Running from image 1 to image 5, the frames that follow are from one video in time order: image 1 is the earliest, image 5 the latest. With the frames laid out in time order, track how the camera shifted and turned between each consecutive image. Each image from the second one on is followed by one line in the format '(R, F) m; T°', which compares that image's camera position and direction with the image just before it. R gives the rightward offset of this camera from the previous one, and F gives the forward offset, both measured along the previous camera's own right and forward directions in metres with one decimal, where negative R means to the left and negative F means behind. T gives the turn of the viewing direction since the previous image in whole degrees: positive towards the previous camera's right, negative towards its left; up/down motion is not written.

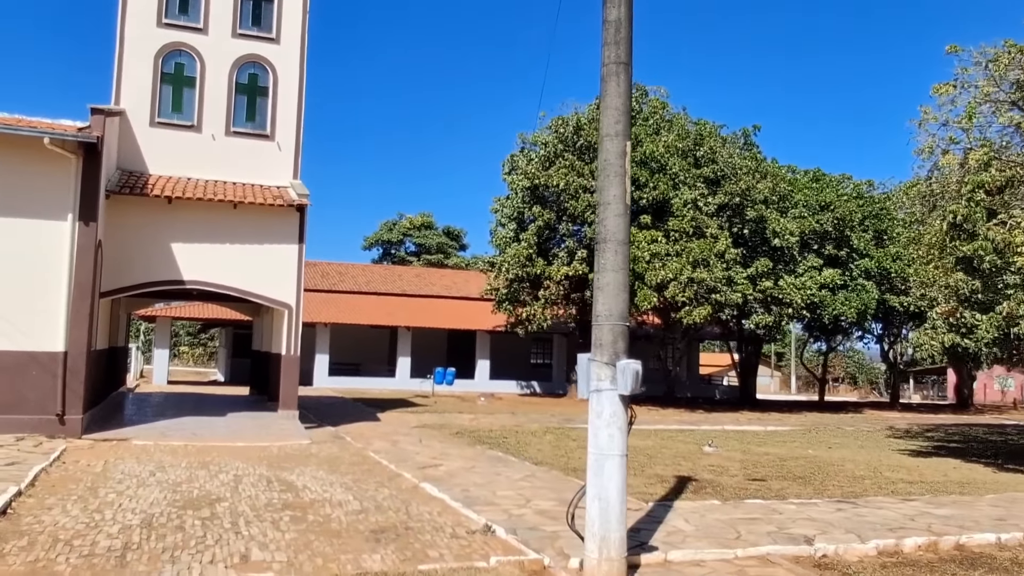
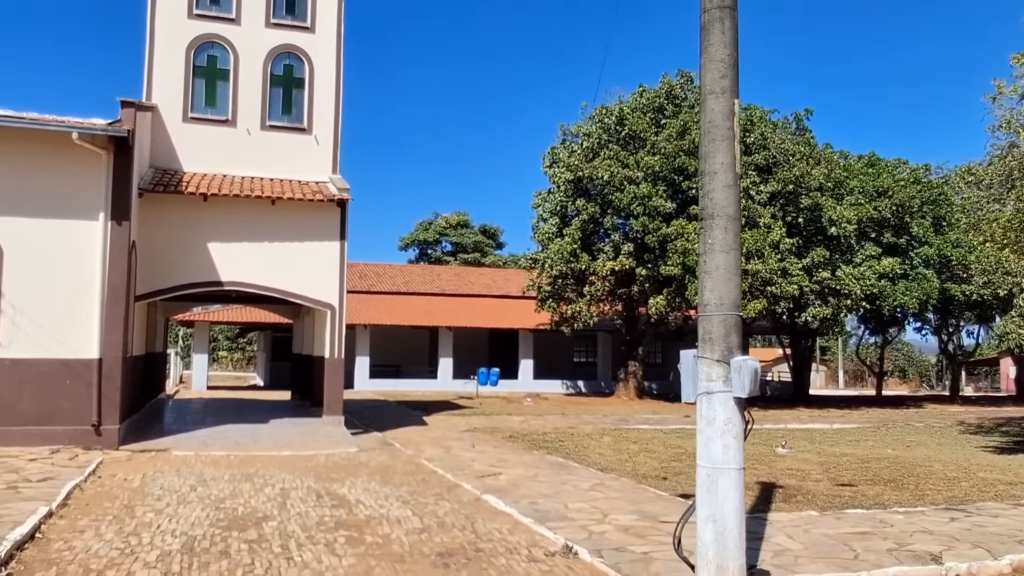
(-0.4, +0.9) m; -2°
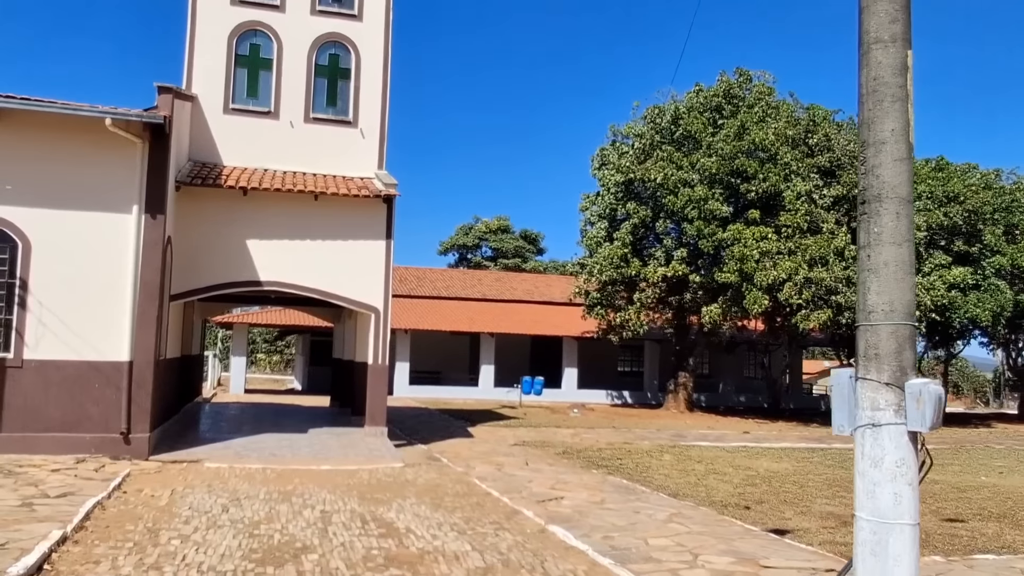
(-0.3, +1.1) m; -2°
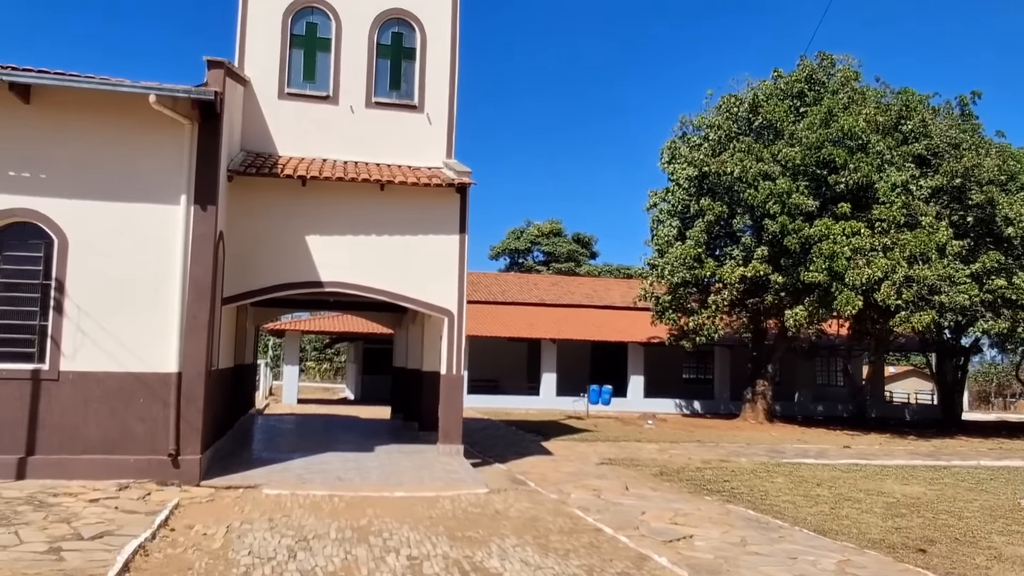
(-0.7, +1.6) m; -3°
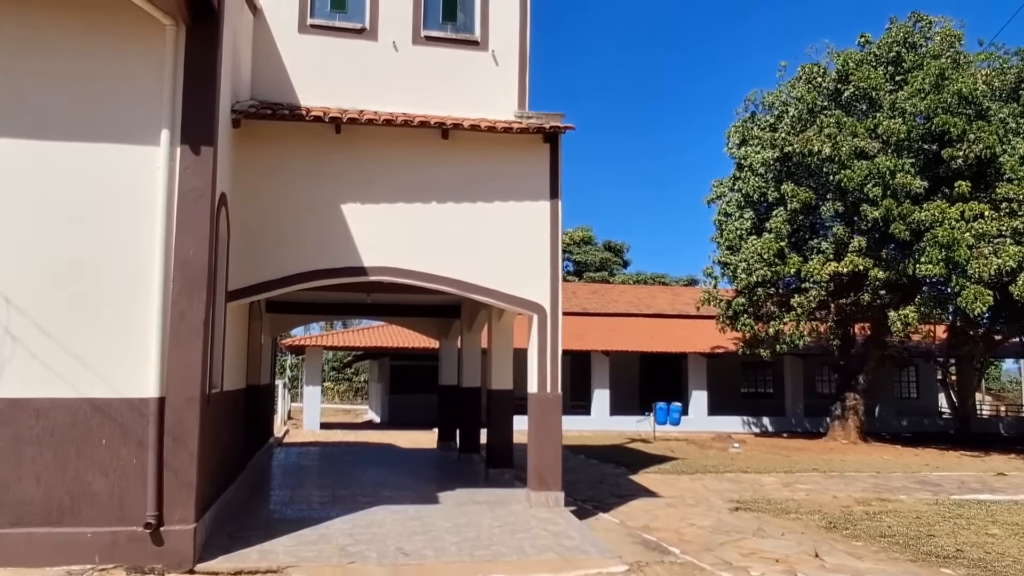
(-1.1, +3.4) m; -1°
